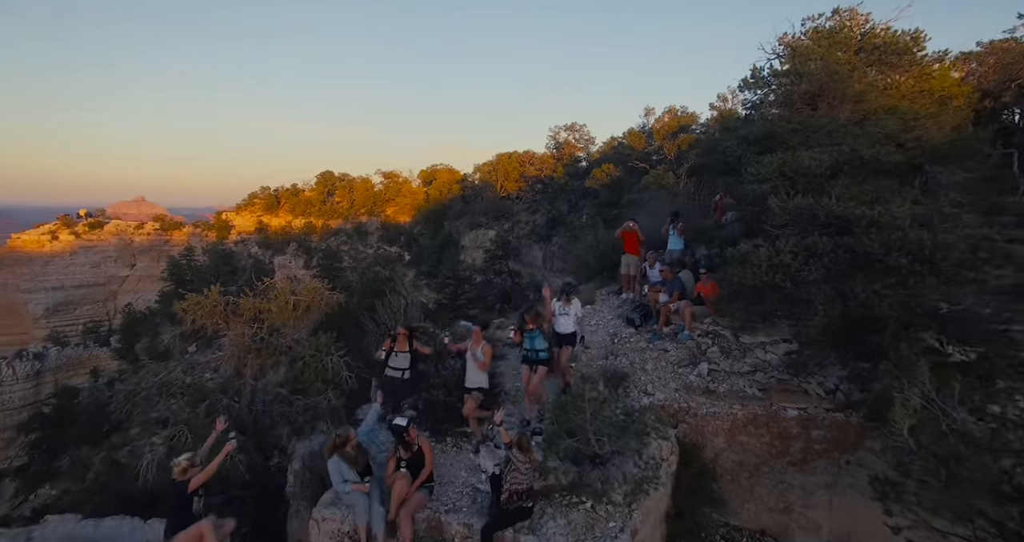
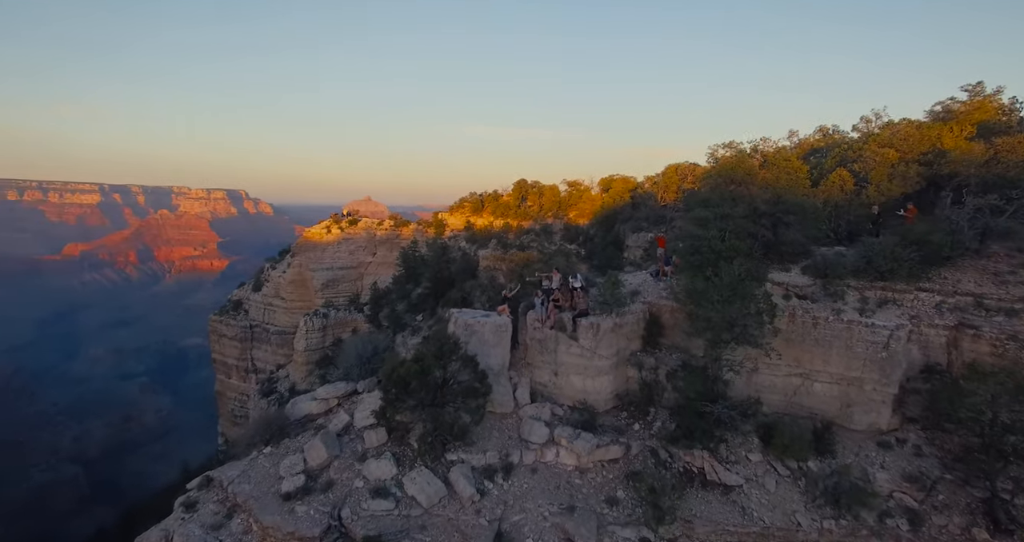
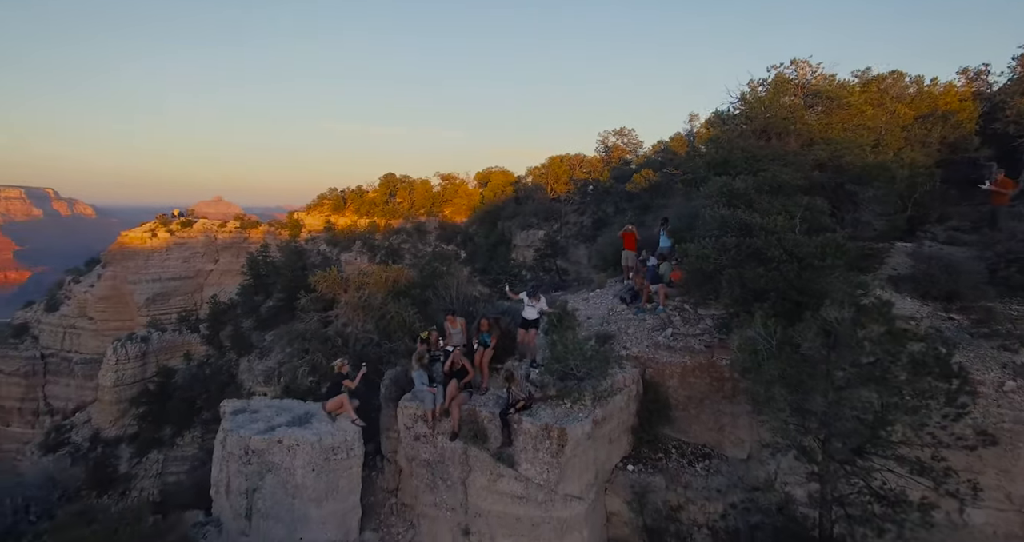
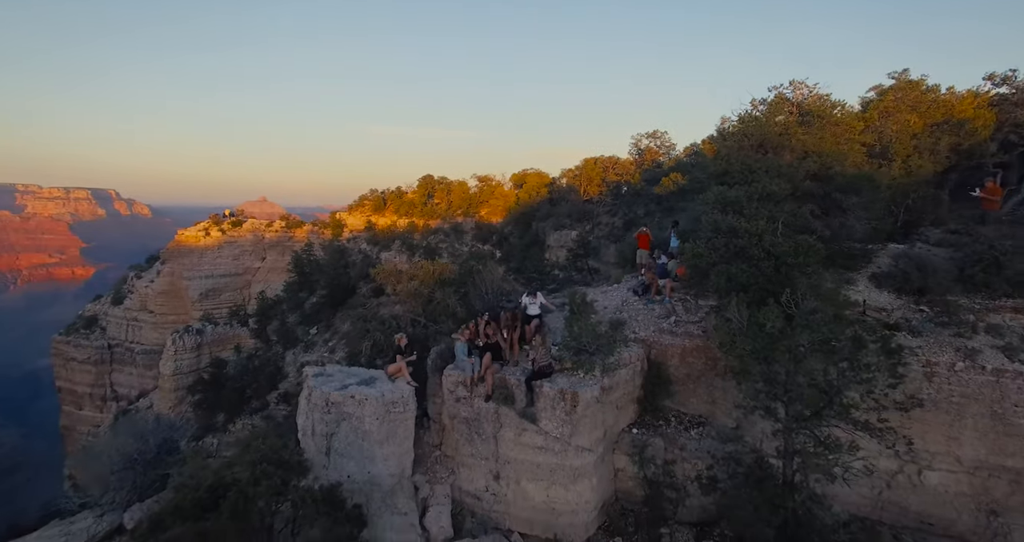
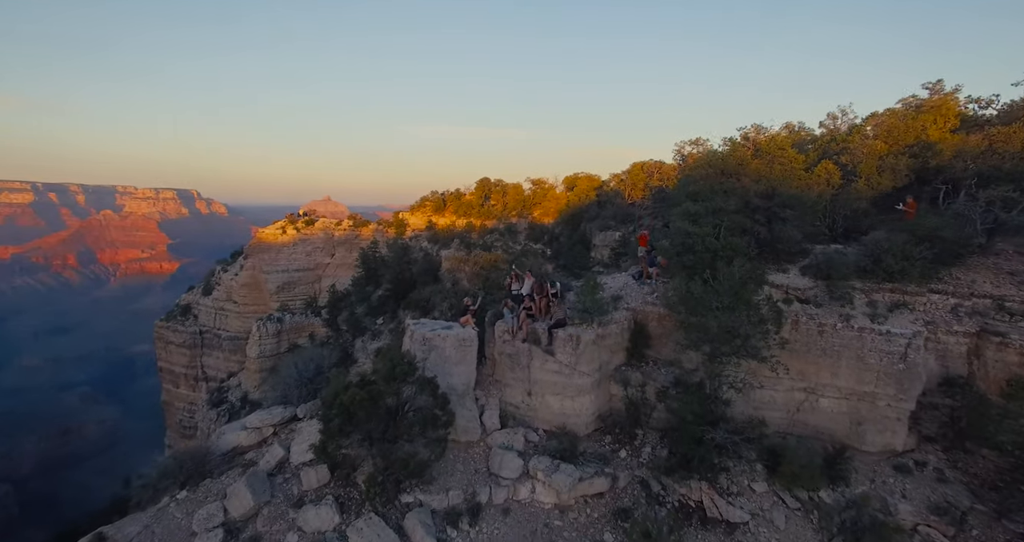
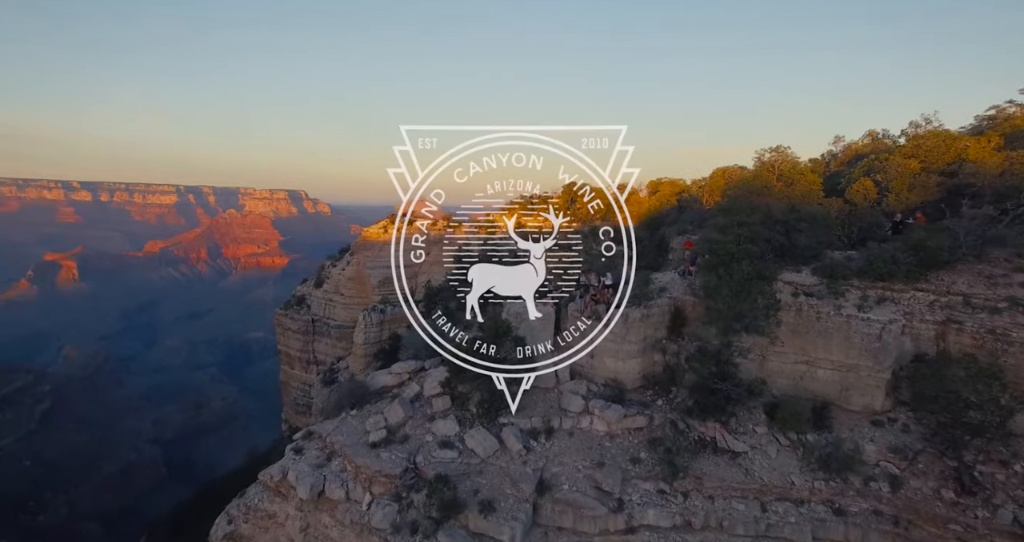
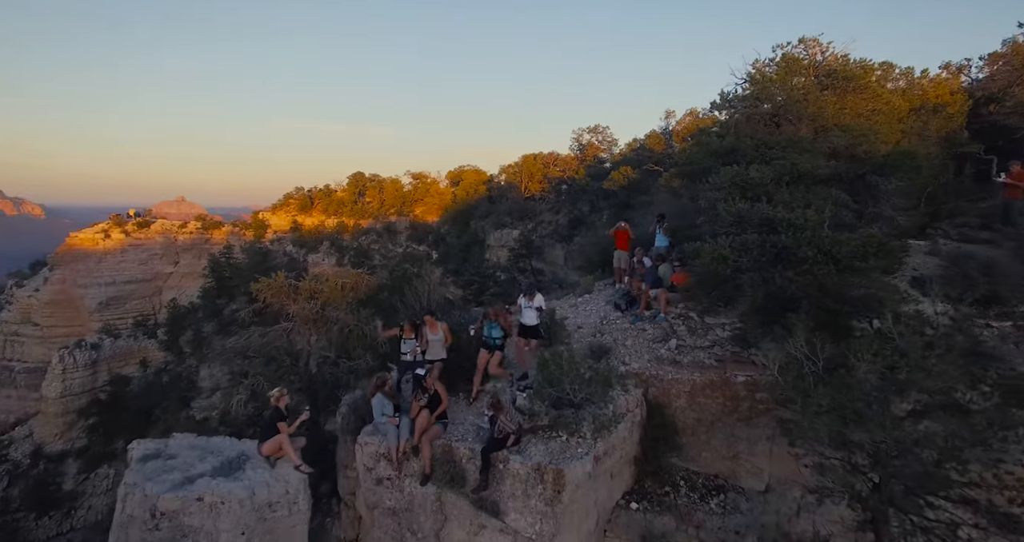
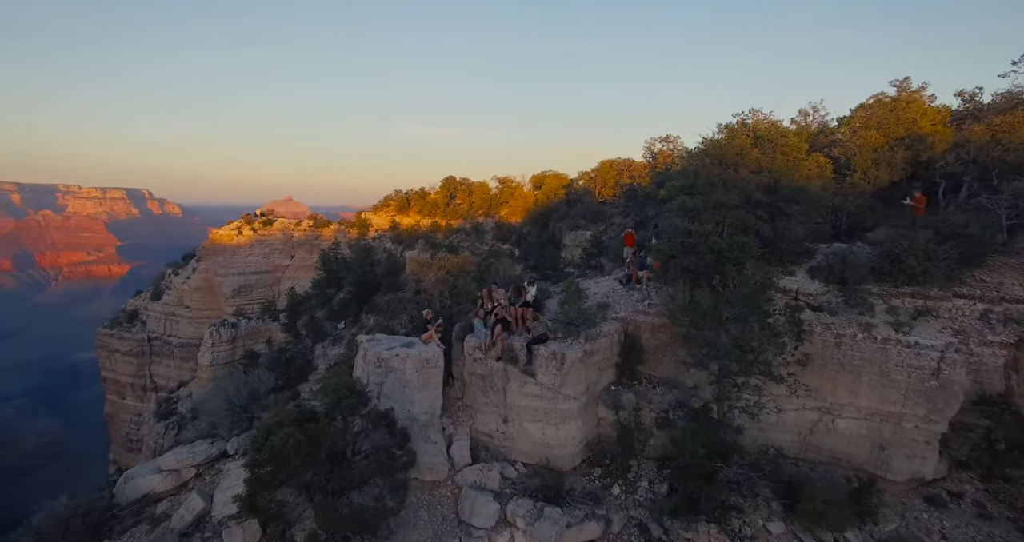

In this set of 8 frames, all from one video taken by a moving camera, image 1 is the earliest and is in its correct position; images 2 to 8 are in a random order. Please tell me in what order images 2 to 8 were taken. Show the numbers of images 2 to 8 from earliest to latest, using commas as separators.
7, 3, 4, 8, 5, 2, 6
